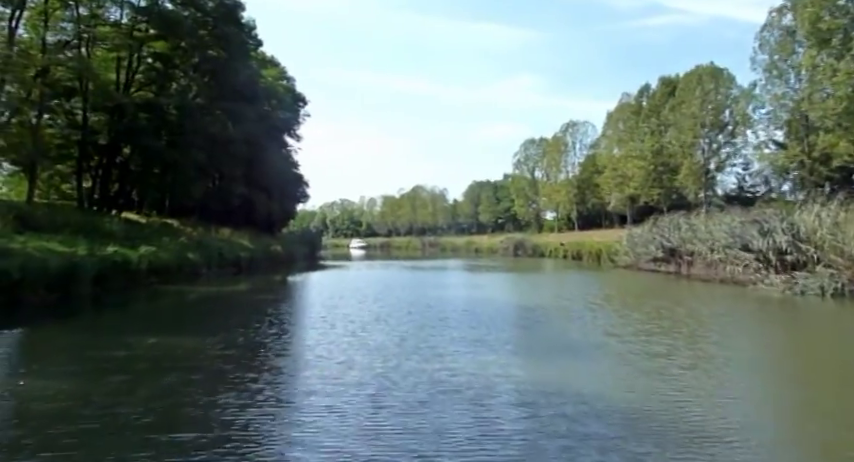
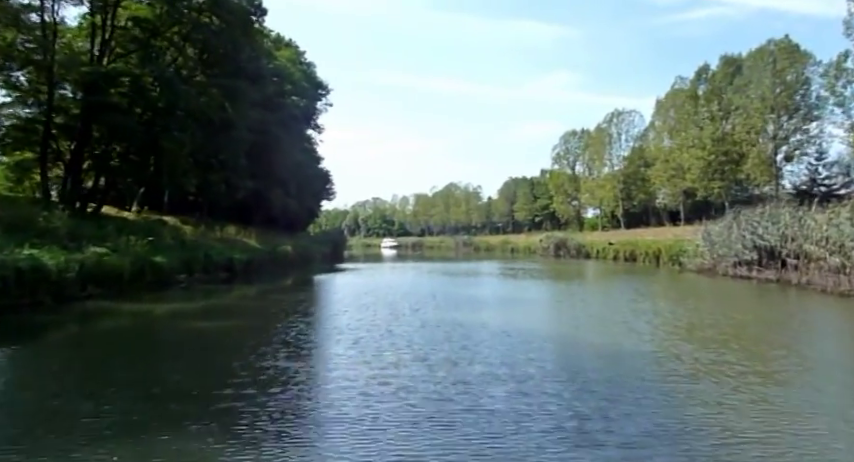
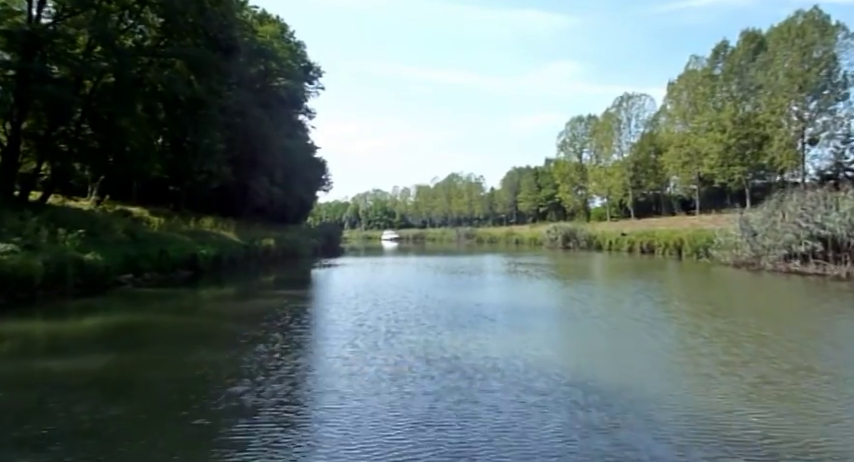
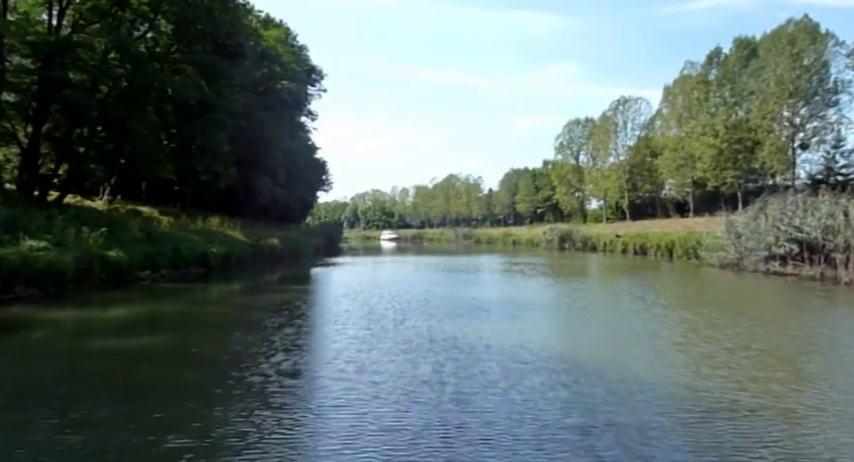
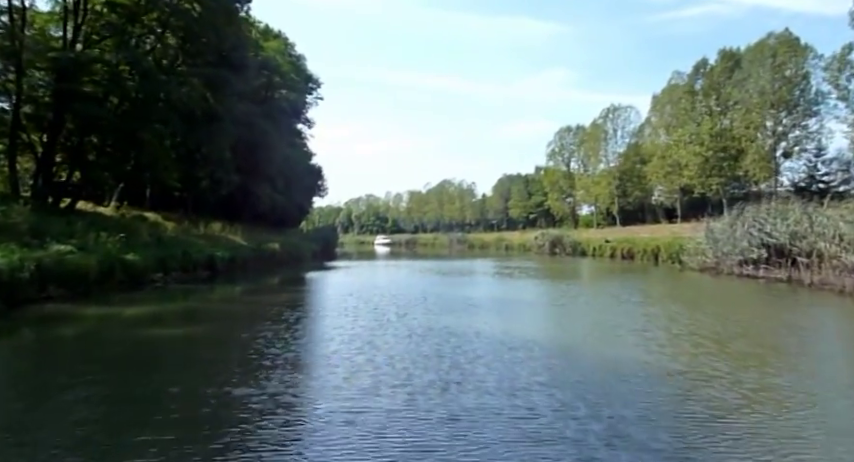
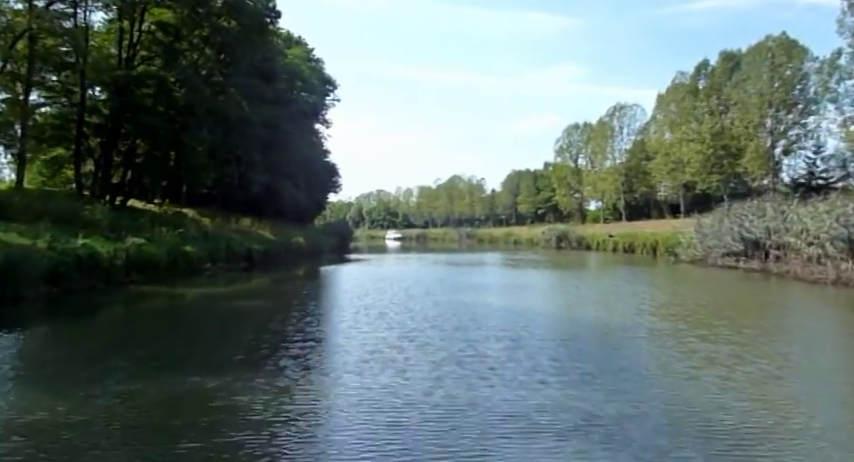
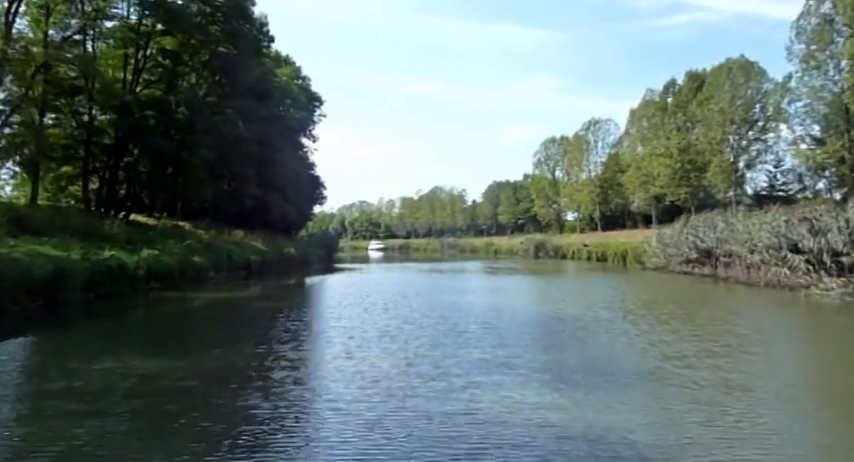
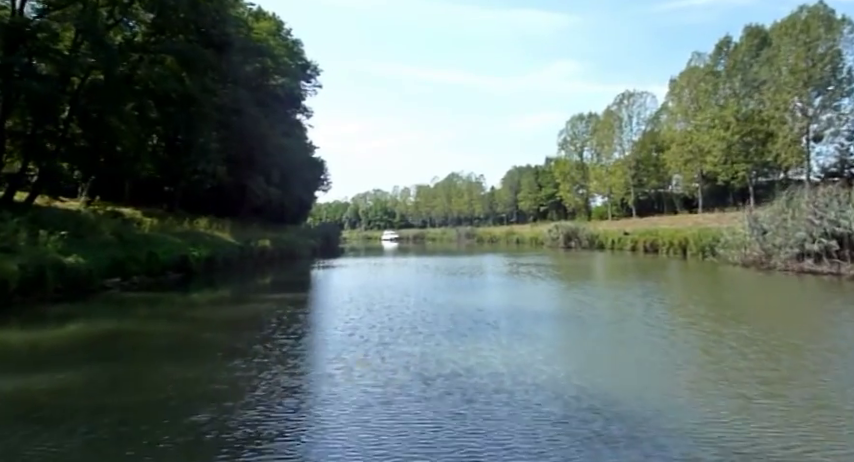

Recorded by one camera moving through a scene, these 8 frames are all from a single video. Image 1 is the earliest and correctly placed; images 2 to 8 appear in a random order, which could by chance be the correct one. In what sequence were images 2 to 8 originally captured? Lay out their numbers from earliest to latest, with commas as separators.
7, 6, 2, 5, 4, 3, 8
